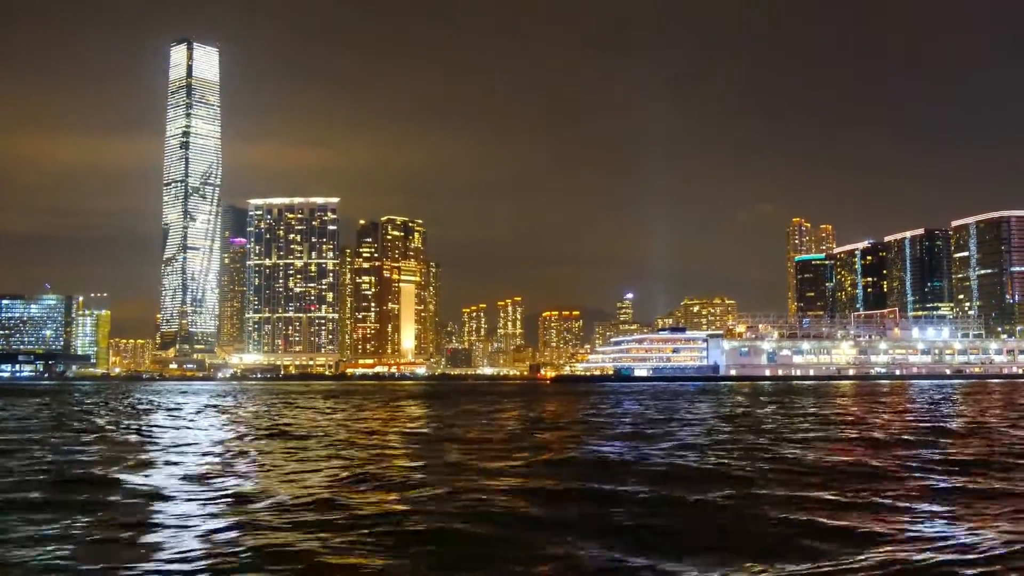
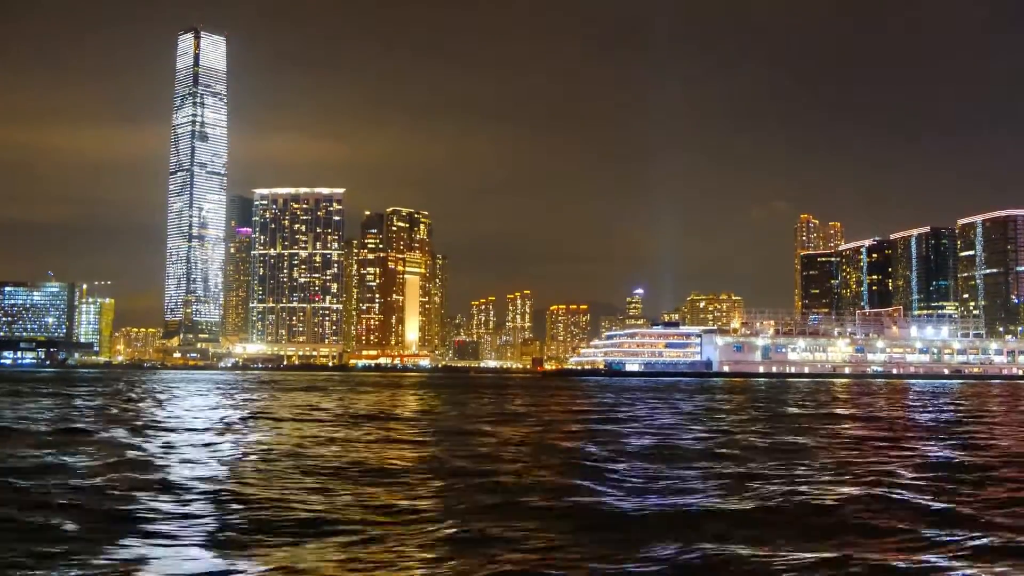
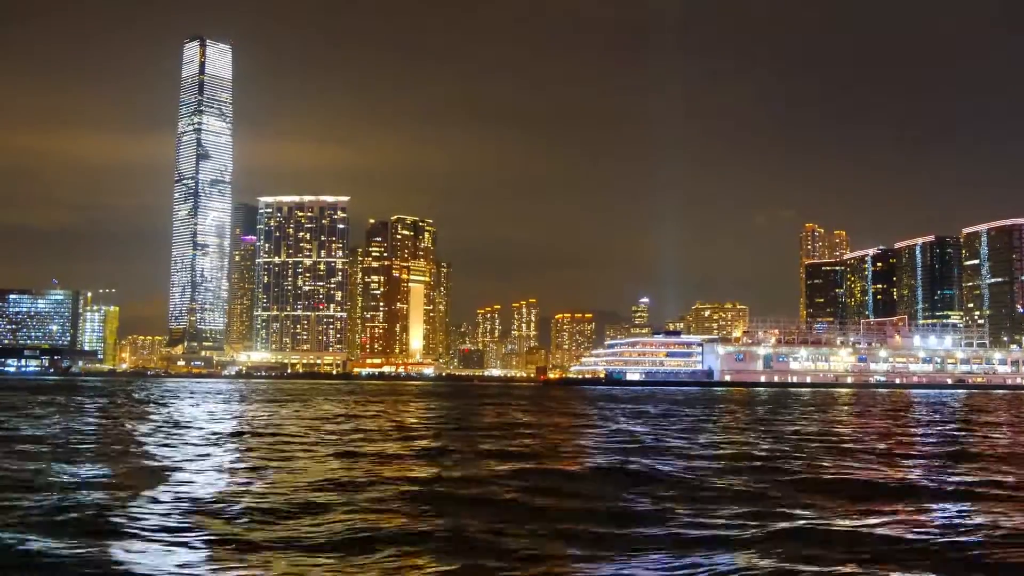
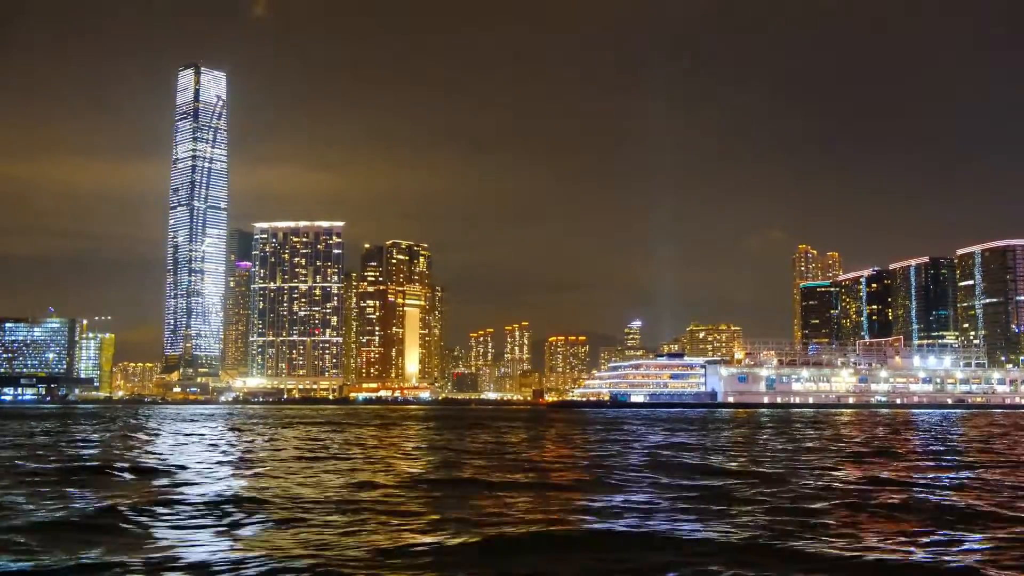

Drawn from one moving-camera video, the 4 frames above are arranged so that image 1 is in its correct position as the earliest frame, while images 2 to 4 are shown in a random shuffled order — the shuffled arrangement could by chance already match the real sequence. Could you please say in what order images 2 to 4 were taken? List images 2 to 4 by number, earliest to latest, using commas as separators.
4, 2, 3
